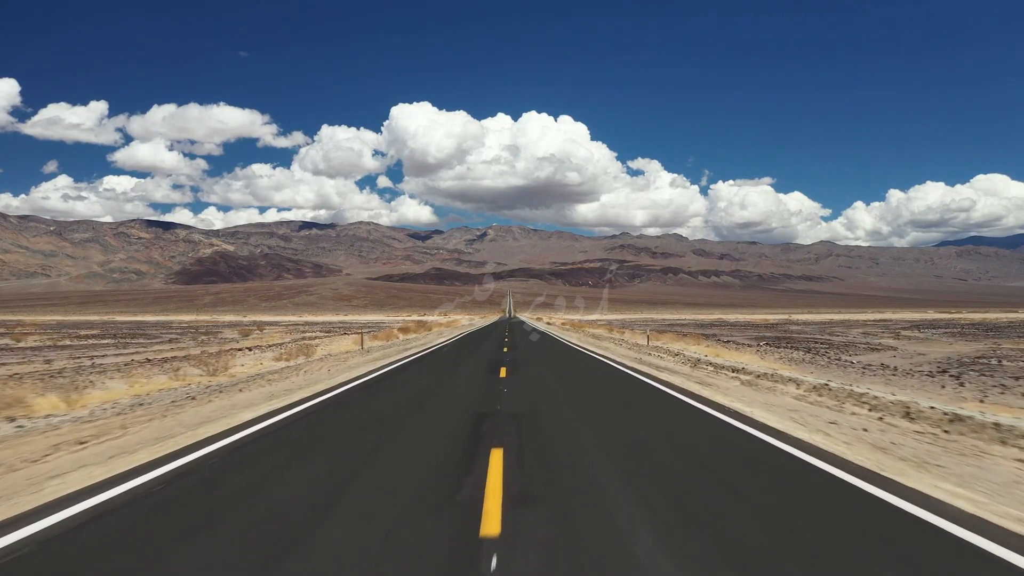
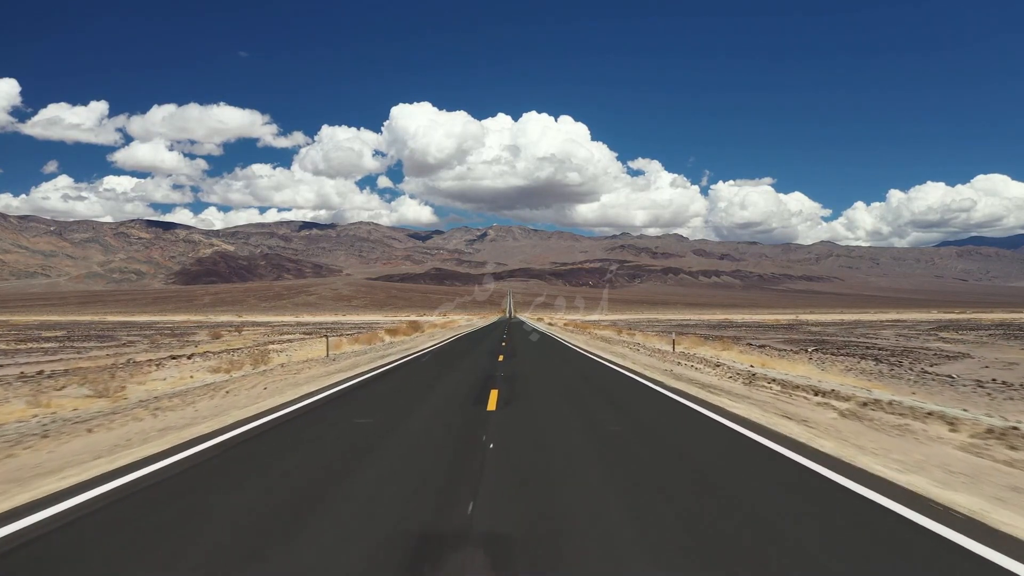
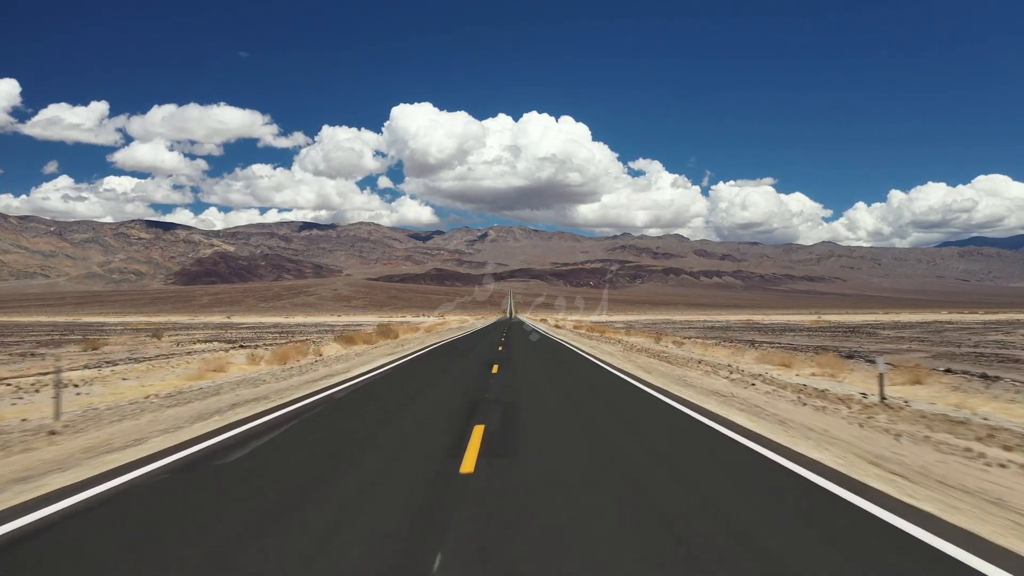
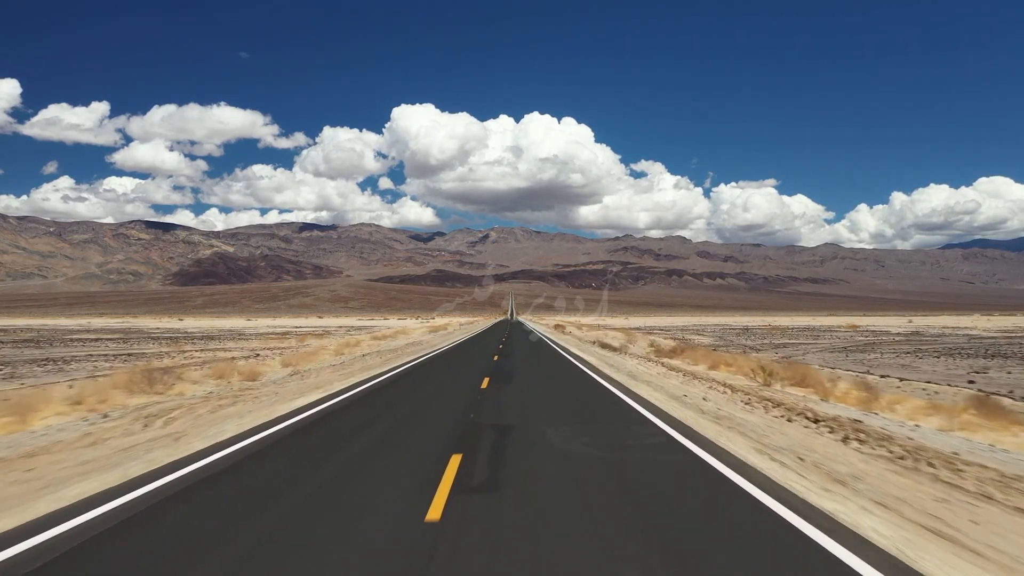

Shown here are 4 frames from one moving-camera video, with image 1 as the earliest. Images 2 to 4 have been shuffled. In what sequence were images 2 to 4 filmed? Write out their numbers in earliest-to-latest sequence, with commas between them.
2, 3, 4
